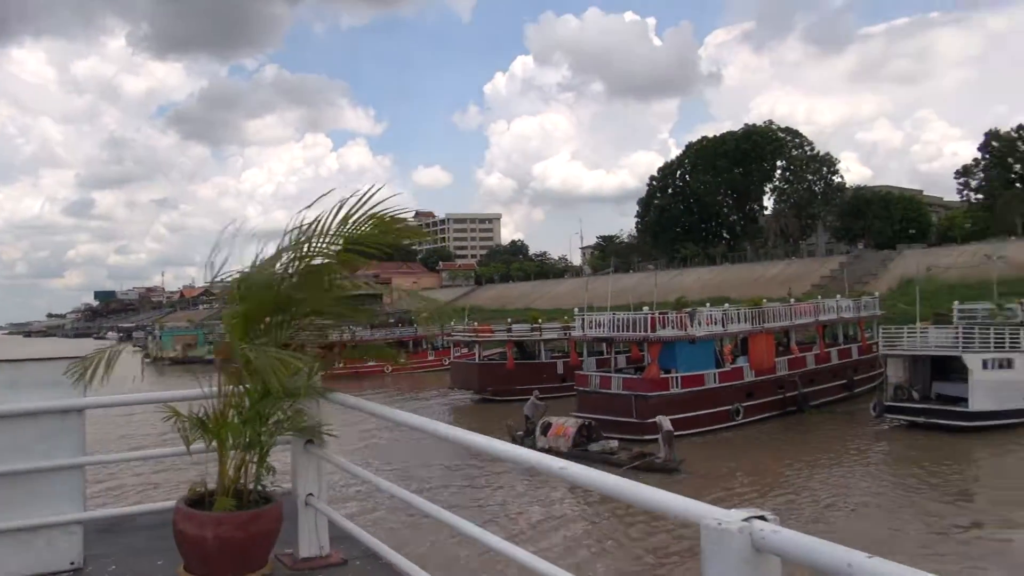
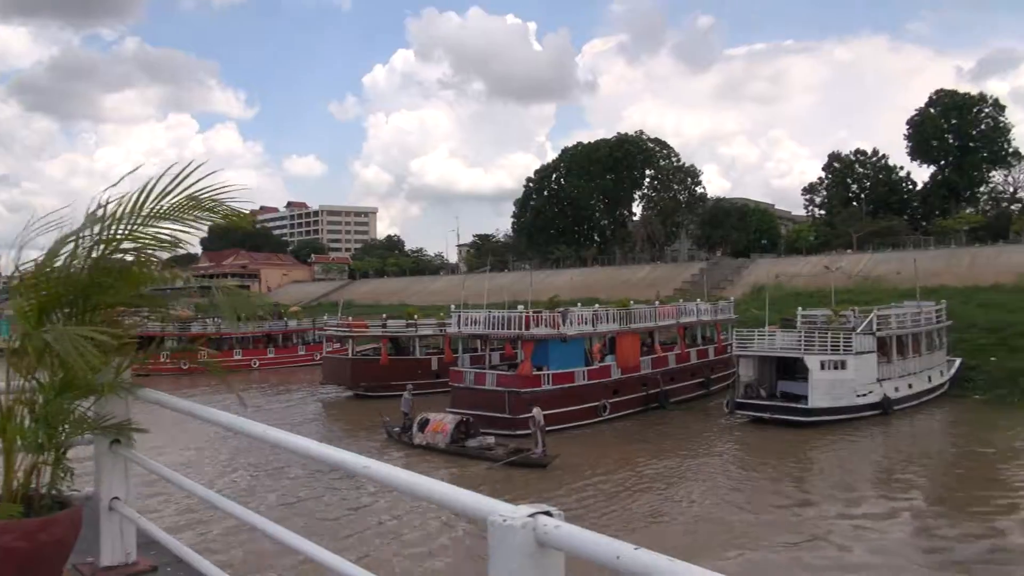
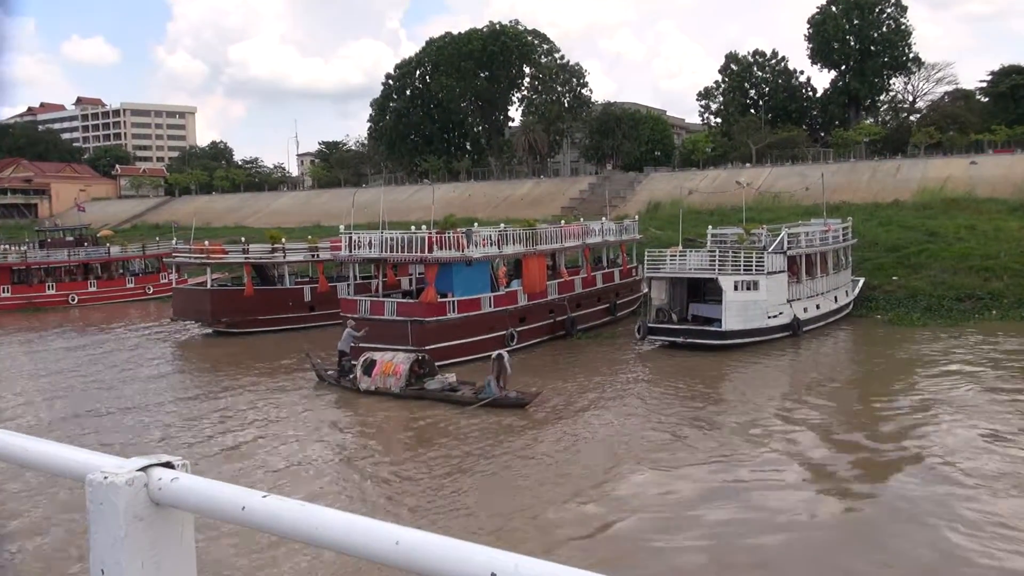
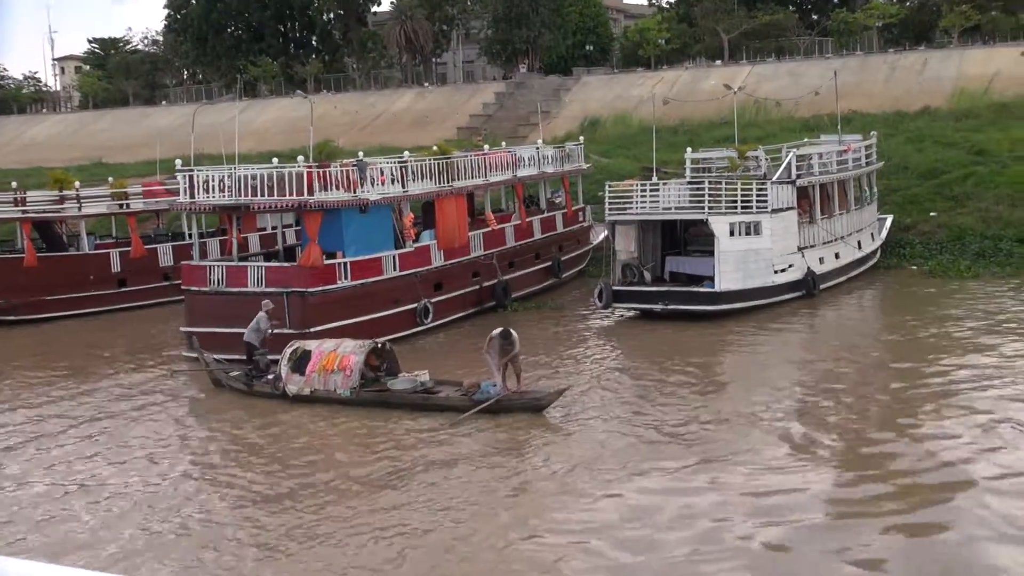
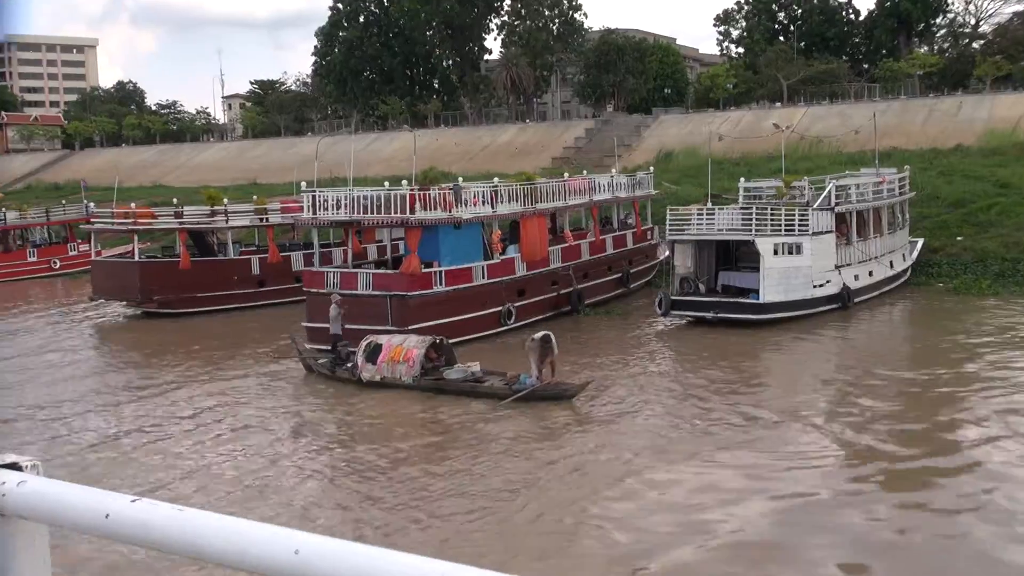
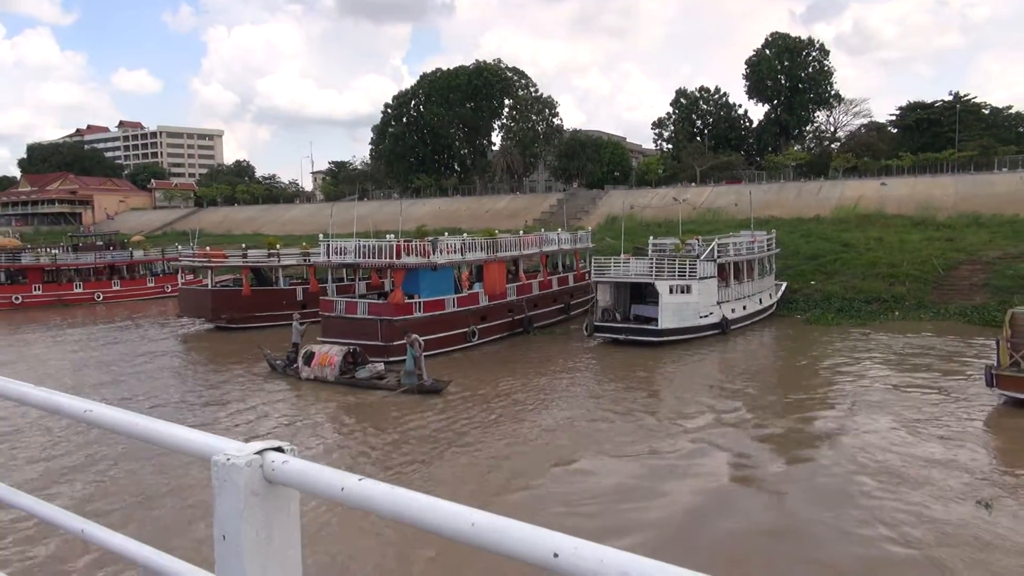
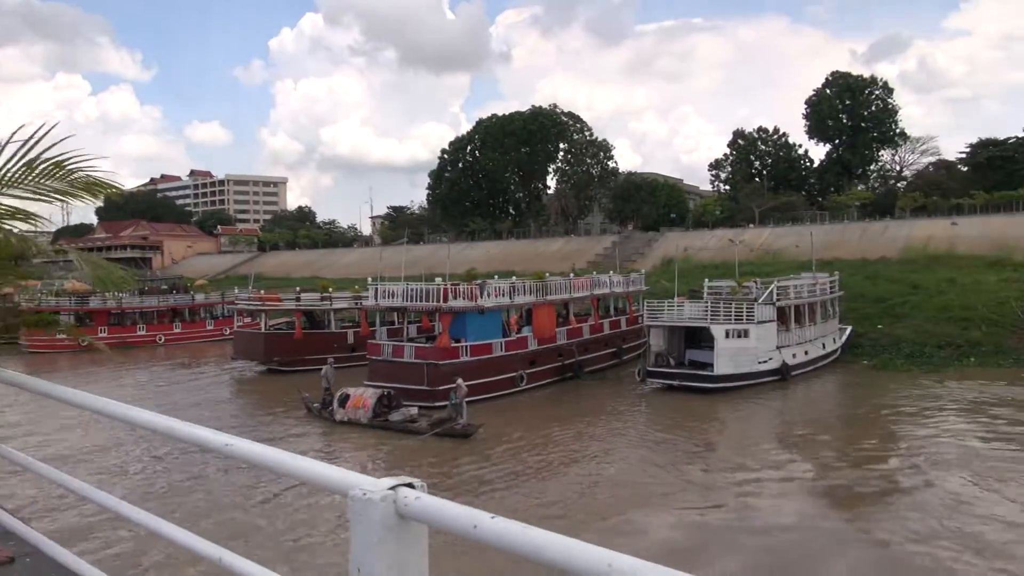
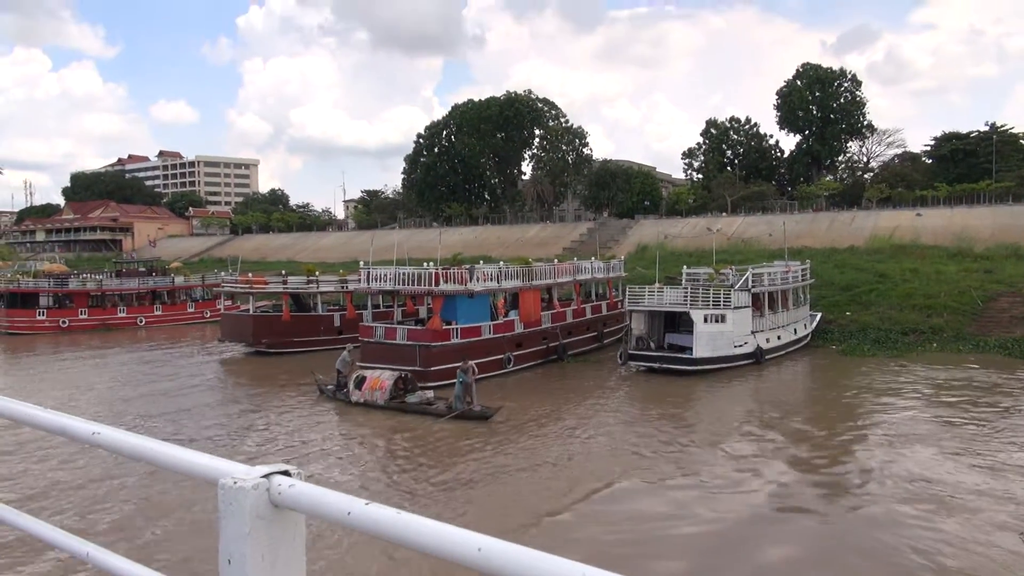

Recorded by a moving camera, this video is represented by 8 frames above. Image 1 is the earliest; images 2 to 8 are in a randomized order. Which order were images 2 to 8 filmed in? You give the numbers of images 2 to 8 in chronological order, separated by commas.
2, 7, 6, 8, 3, 5, 4
